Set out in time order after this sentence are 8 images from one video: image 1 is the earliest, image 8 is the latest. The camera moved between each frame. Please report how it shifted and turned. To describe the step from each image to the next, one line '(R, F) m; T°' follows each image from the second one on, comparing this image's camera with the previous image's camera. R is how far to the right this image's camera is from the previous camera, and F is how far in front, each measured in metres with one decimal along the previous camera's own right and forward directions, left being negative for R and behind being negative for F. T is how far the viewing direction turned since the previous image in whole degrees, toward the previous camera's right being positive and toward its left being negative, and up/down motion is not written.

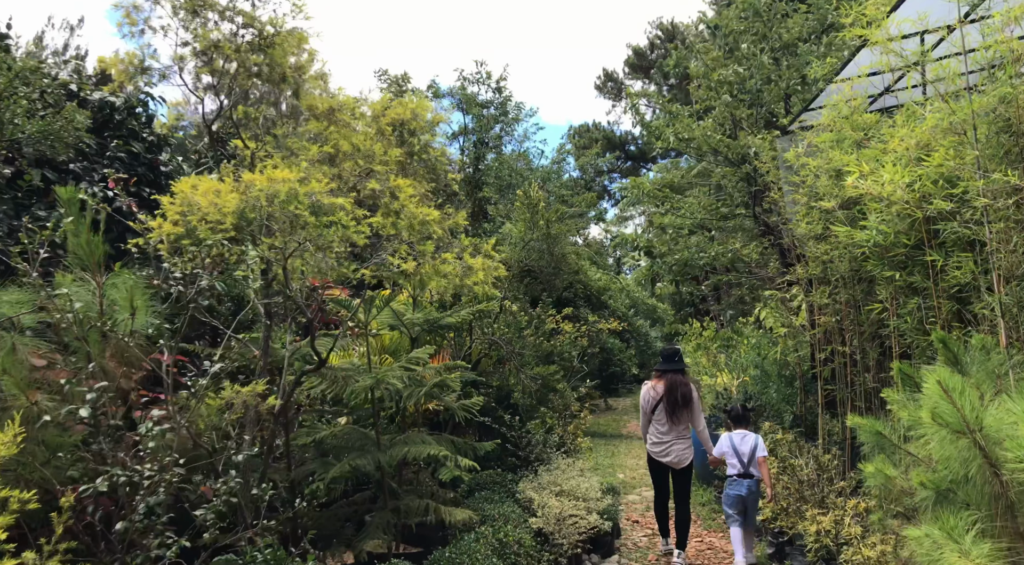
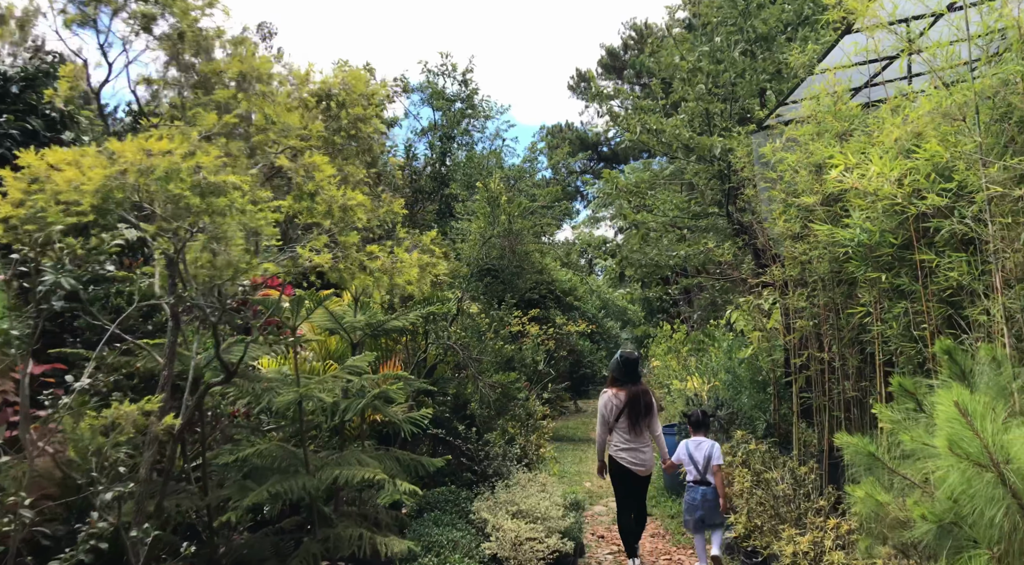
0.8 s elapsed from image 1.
(+0.1, +0.4) m; +2°
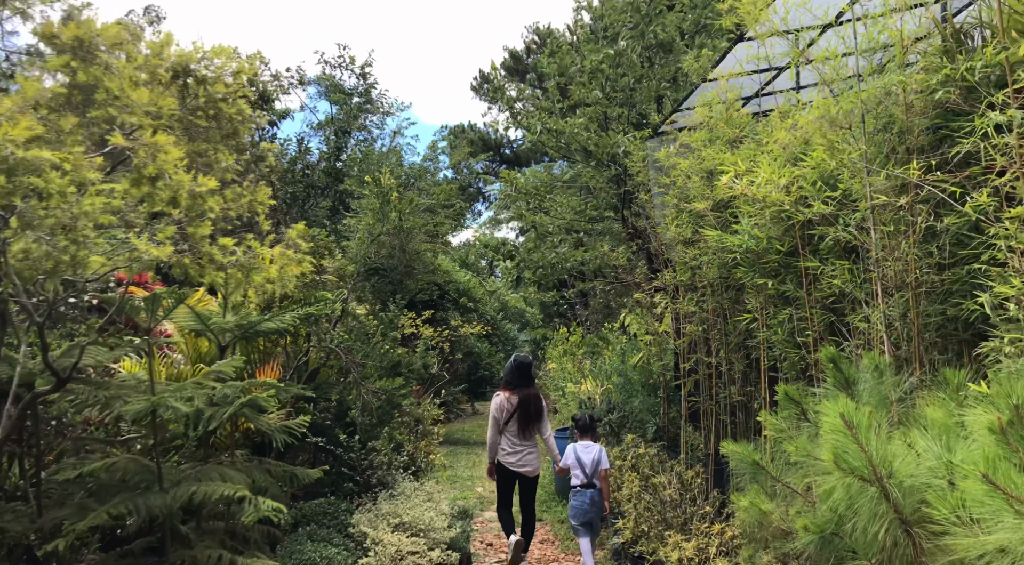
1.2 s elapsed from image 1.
(+0.1, +0.1) m; +7°
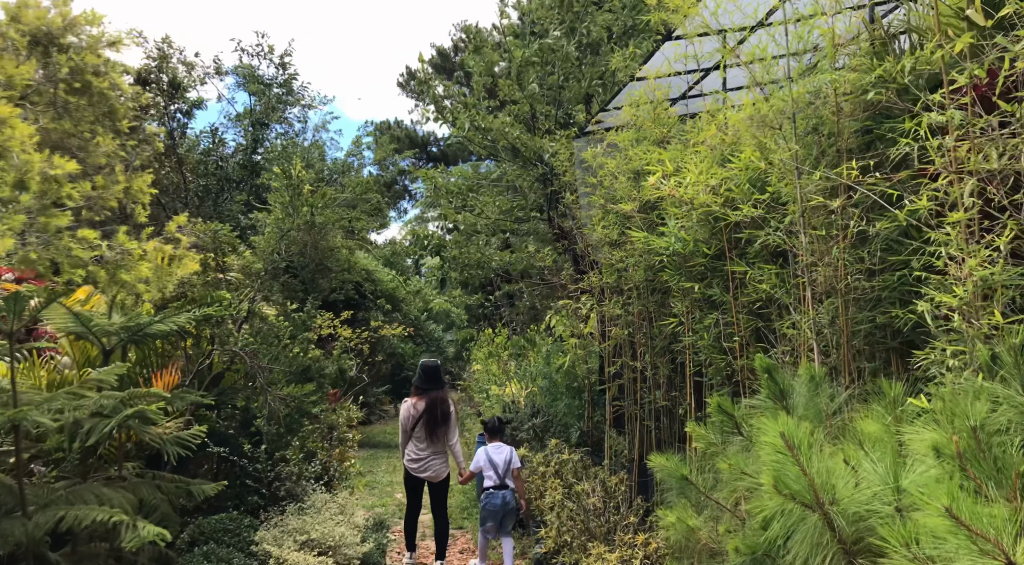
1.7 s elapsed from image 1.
(0.0, +0.2) m; +5°
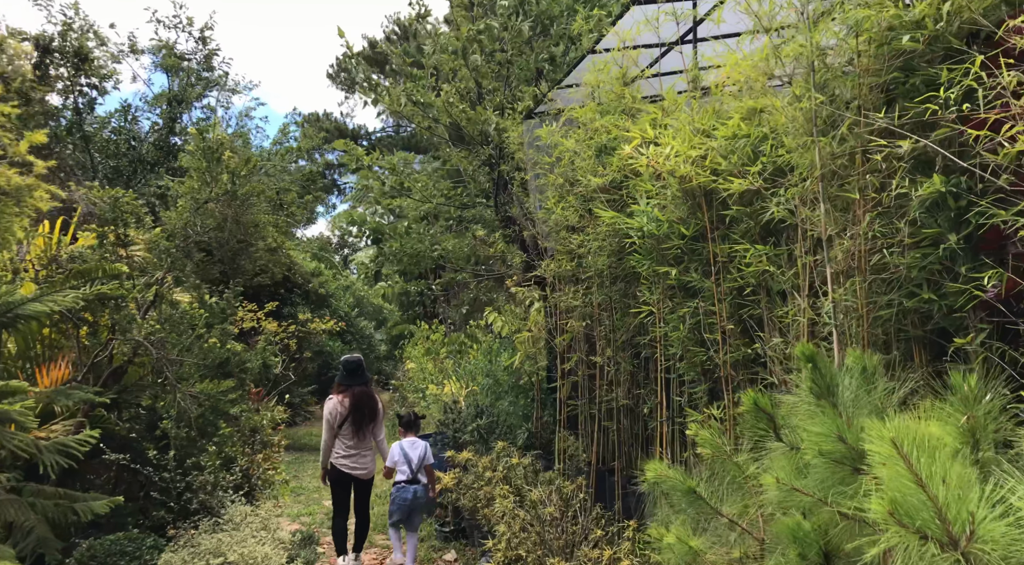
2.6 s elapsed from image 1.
(-0.1, +0.5) m; +5°
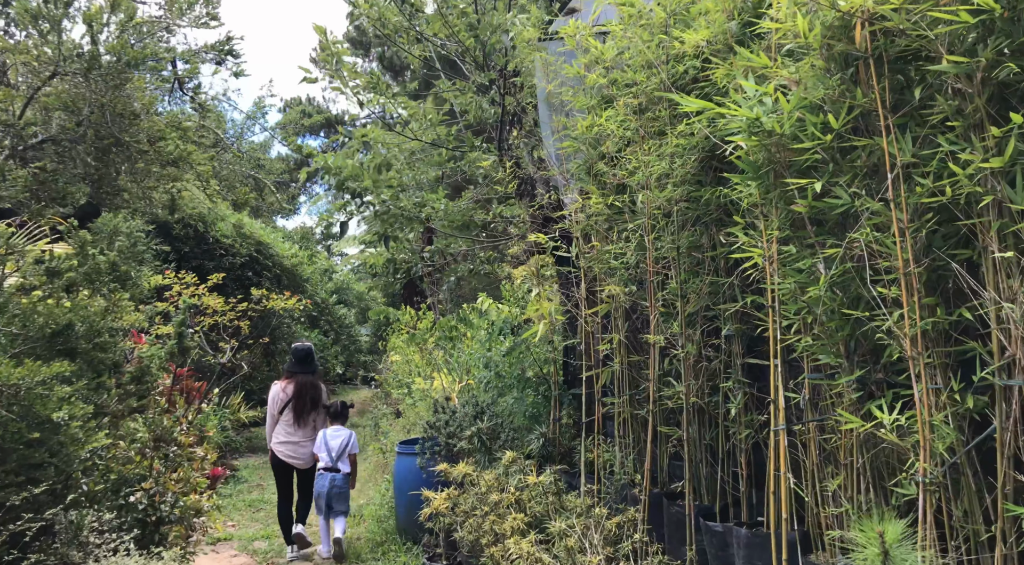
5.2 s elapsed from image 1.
(-0.1, +1.3) m; +1°
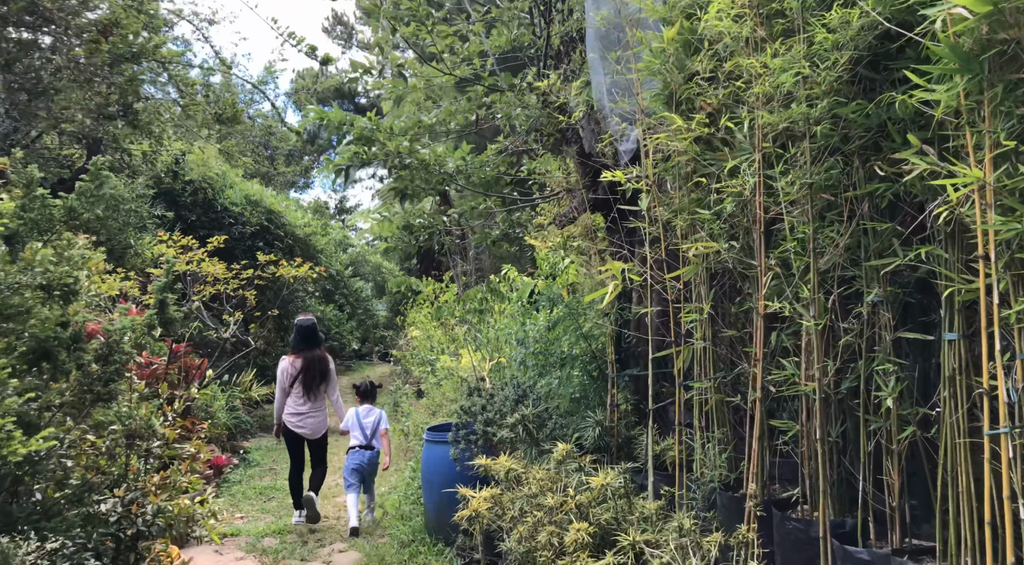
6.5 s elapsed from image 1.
(-0.2, +0.7) m; -1°
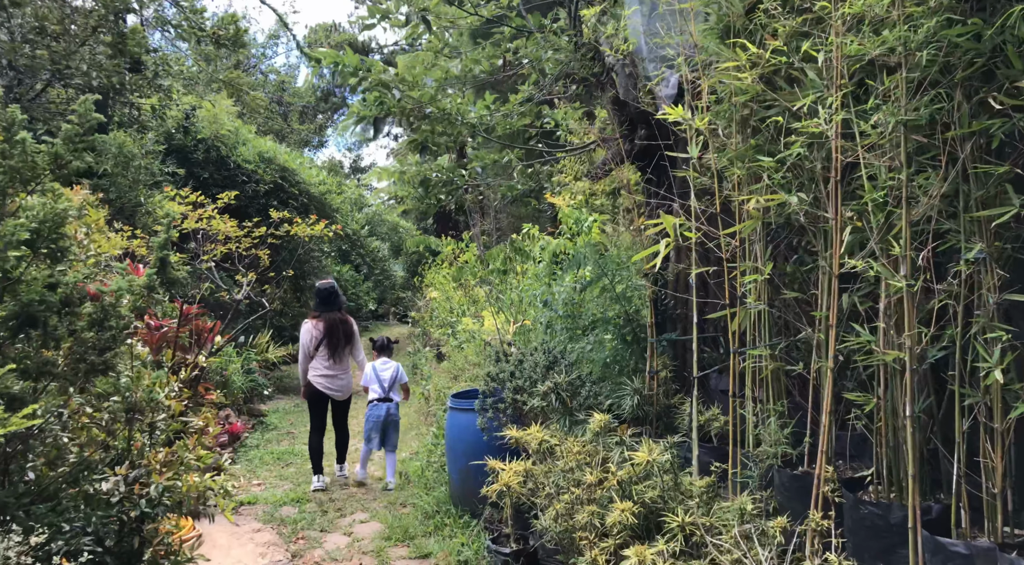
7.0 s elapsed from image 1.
(-0.1, +0.3) m; -1°
